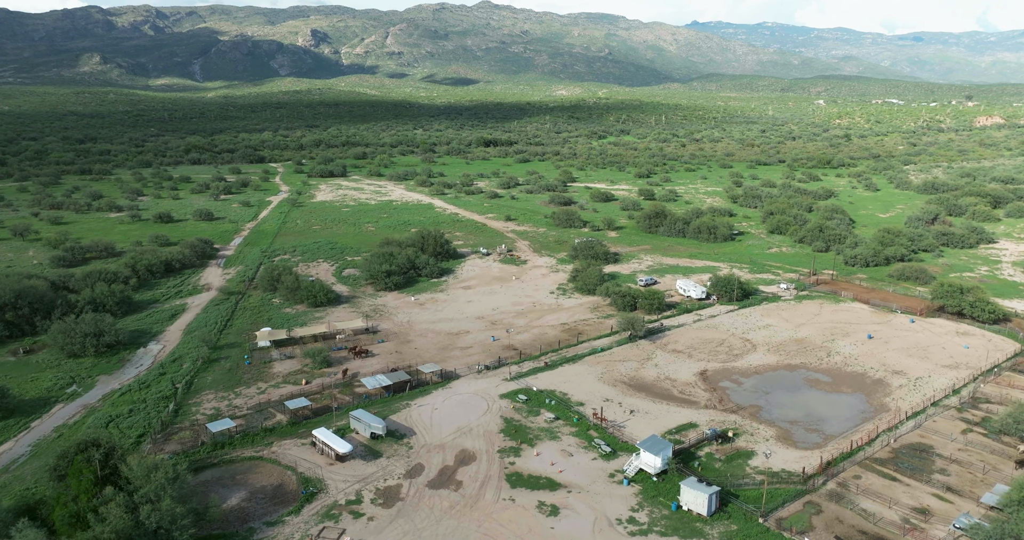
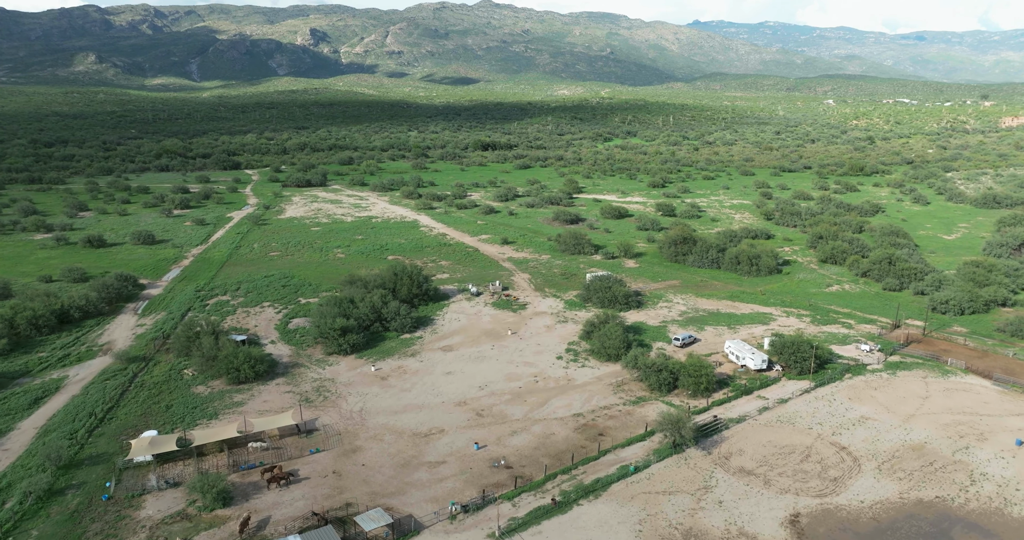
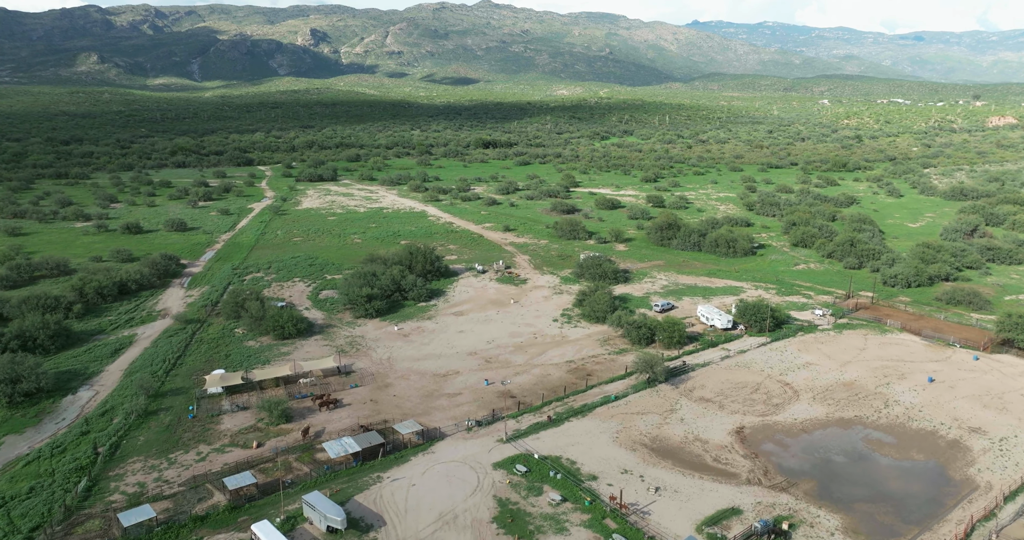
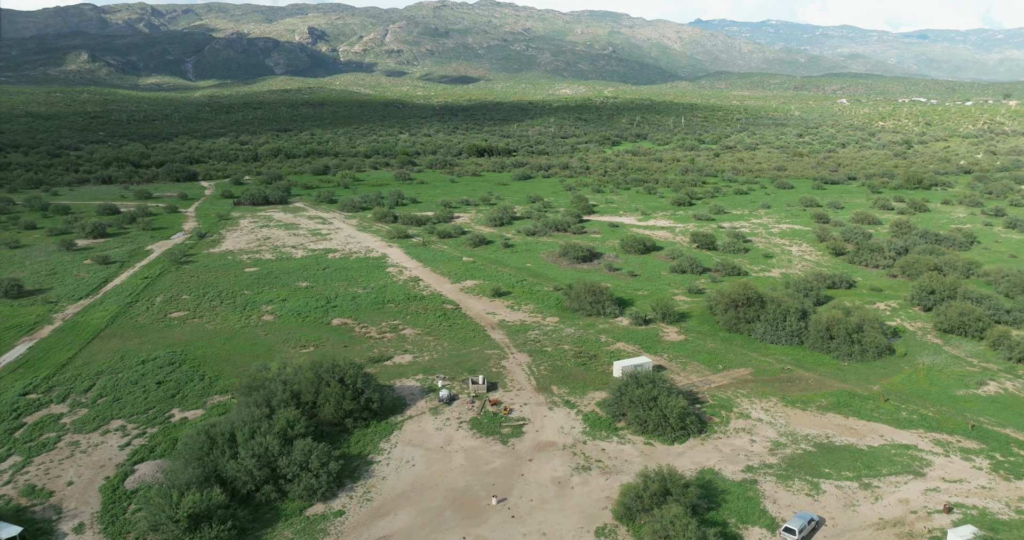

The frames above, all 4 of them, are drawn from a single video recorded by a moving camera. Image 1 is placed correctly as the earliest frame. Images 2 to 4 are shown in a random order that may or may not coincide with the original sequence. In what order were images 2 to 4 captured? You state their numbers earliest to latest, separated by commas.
3, 2, 4
